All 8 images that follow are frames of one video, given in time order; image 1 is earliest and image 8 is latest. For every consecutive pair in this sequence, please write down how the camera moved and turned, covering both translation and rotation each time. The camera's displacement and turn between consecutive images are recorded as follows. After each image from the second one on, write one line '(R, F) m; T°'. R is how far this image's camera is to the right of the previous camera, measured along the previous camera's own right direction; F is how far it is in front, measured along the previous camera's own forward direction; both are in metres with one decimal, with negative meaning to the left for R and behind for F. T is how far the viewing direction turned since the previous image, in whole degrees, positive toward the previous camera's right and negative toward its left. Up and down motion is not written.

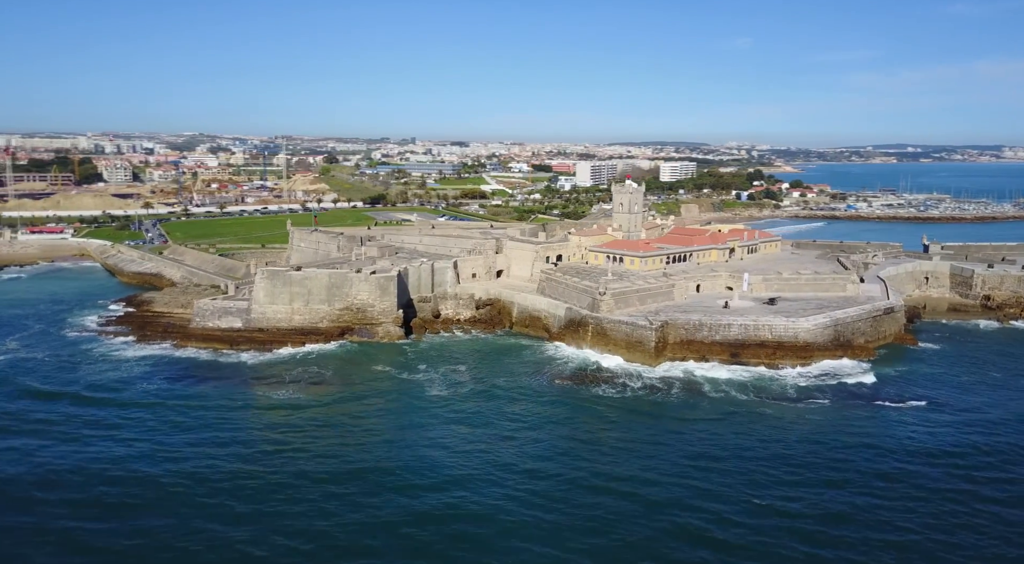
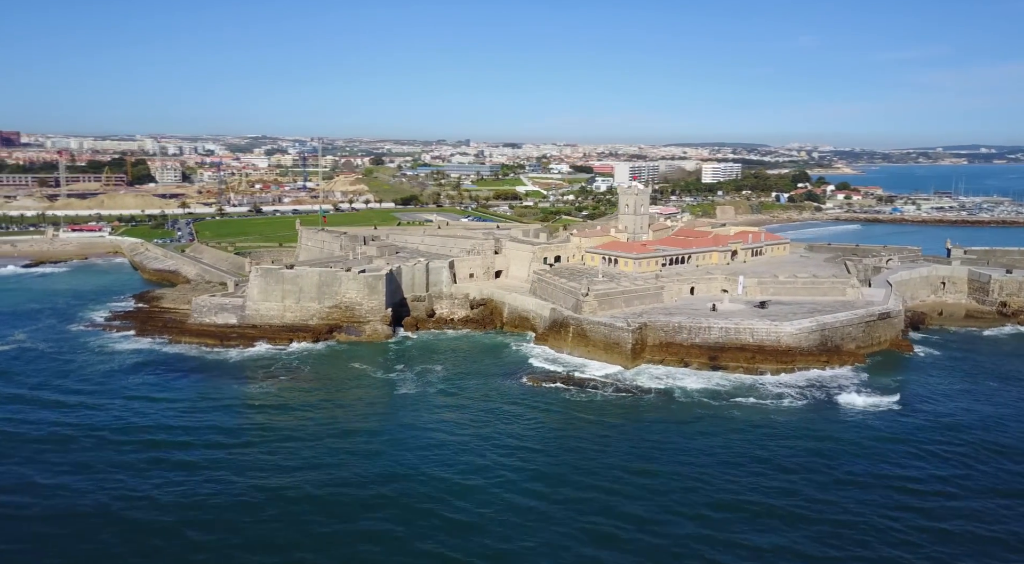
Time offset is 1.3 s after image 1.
(+2.9, -0.1) m; -4°
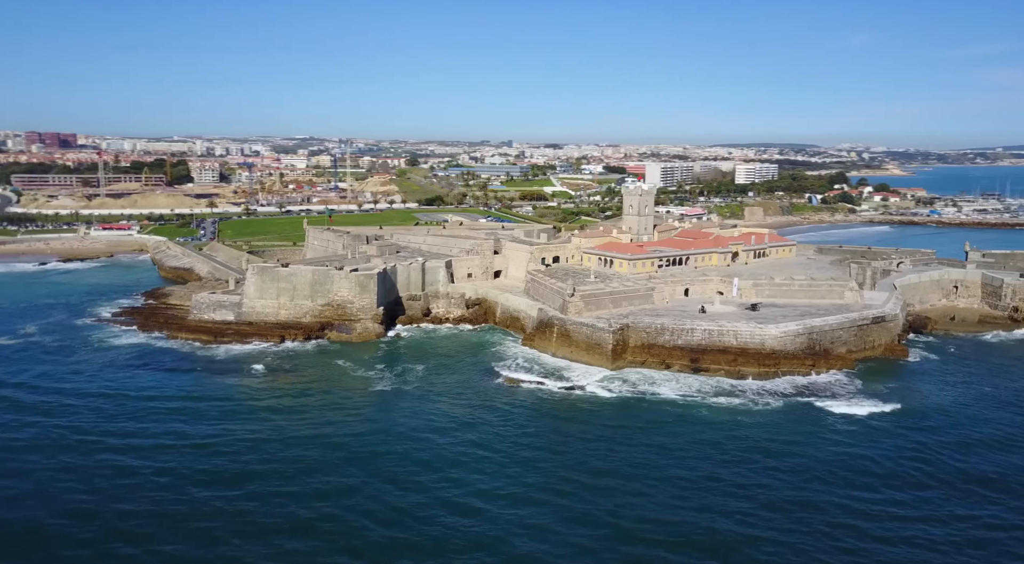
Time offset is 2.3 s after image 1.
(+2.4, -0.1) m; -3°
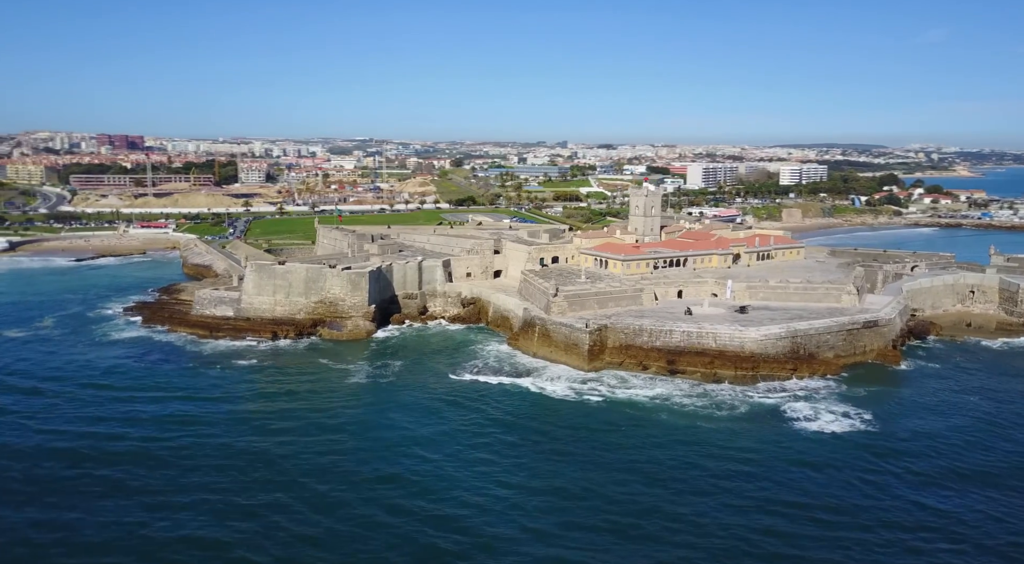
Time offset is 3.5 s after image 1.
(+3.0, -0.1) m; -4°
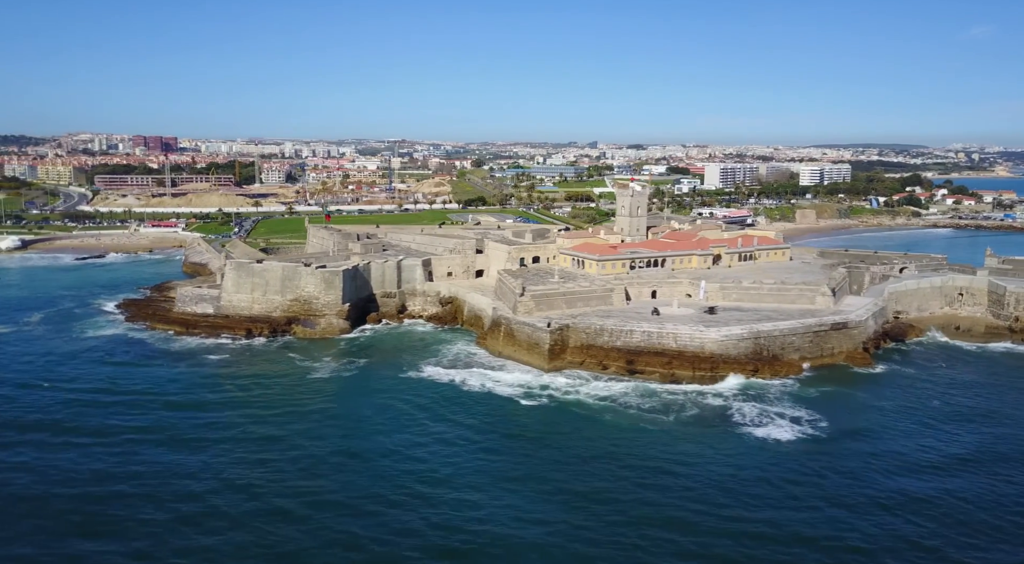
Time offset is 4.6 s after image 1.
(+2.7, -0.1) m; -2°
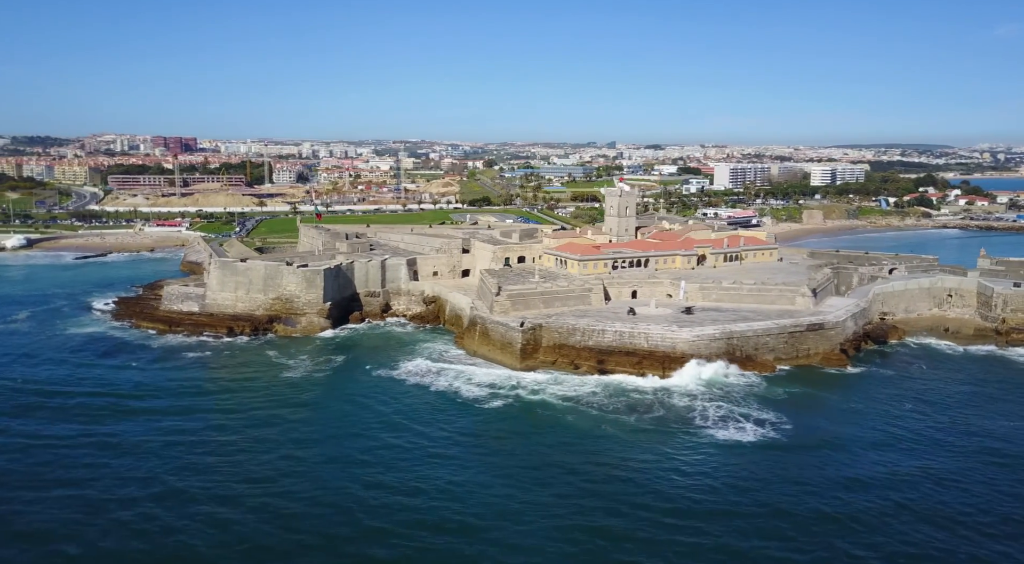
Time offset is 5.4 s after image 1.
(+1.8, 0.0) m; -1°
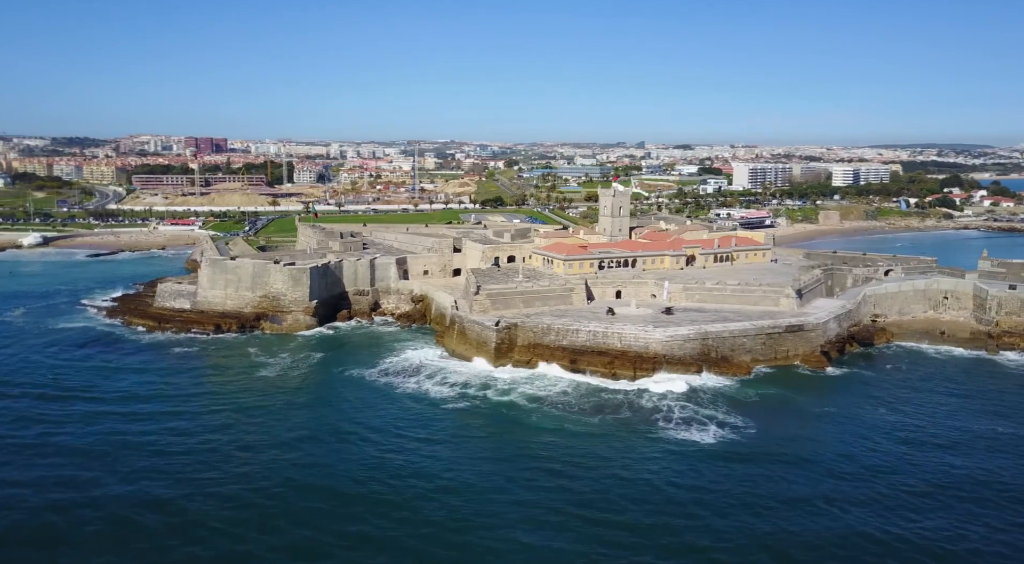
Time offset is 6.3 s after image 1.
(+2.1, 0.0) m; -2°
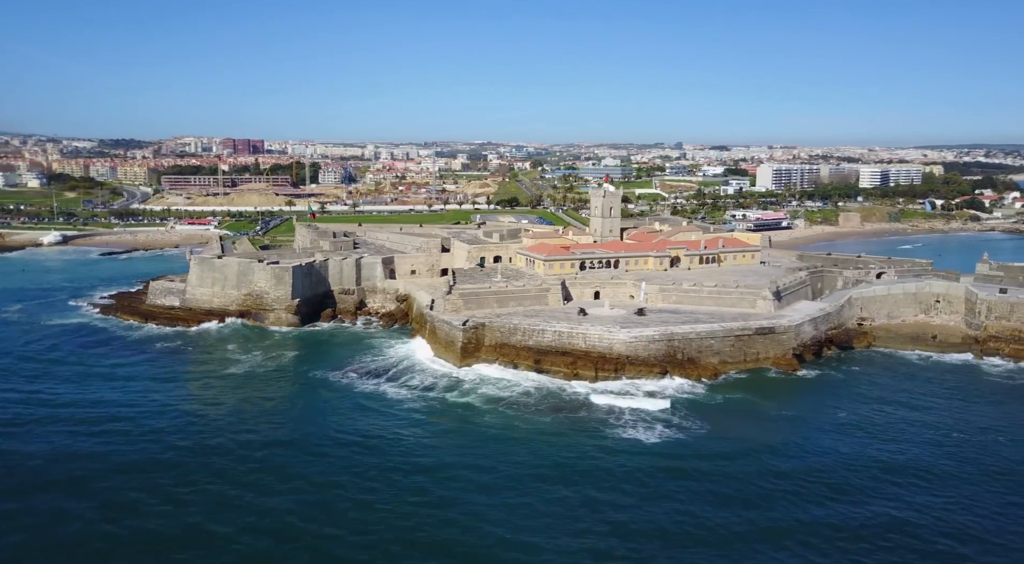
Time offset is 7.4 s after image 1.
(+2.7, 0.0) m; -3°
